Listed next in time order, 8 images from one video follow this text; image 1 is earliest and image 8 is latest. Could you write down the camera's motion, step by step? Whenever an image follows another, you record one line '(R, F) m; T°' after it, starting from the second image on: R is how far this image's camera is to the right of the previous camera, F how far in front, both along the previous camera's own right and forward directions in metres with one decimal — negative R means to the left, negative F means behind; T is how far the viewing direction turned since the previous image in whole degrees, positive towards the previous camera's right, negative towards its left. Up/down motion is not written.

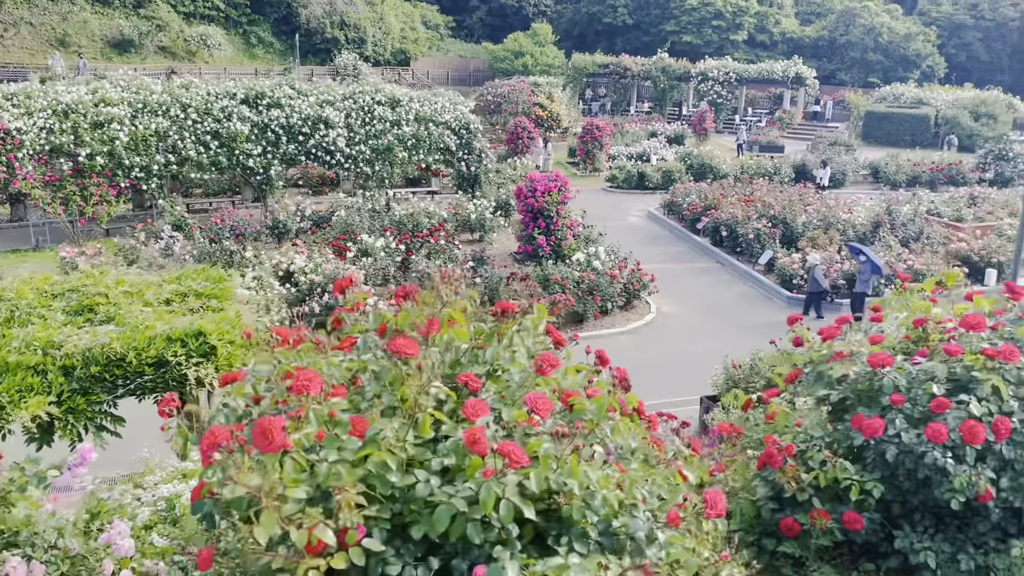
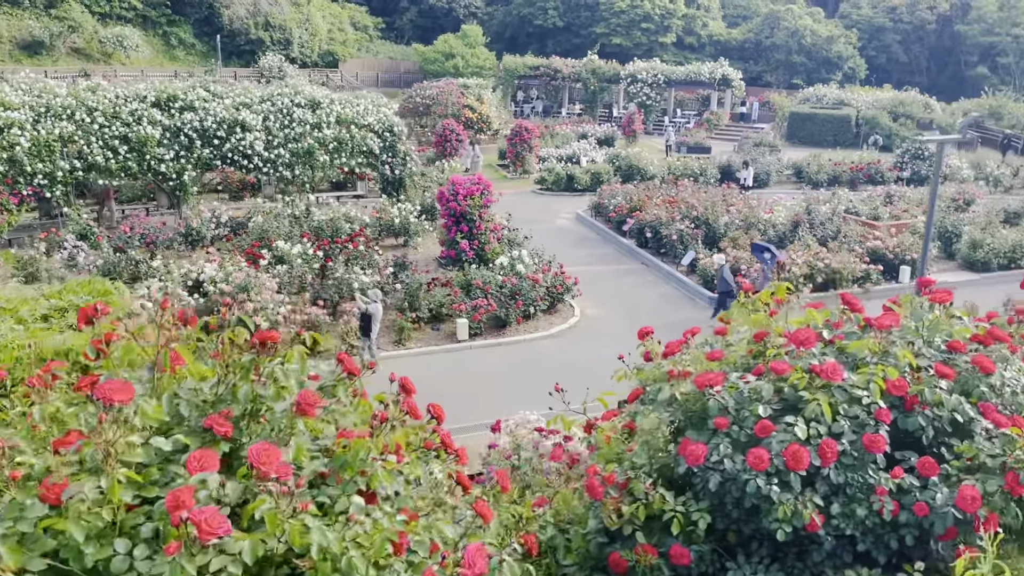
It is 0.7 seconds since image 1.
(+0.3, +0.2) m; +4°
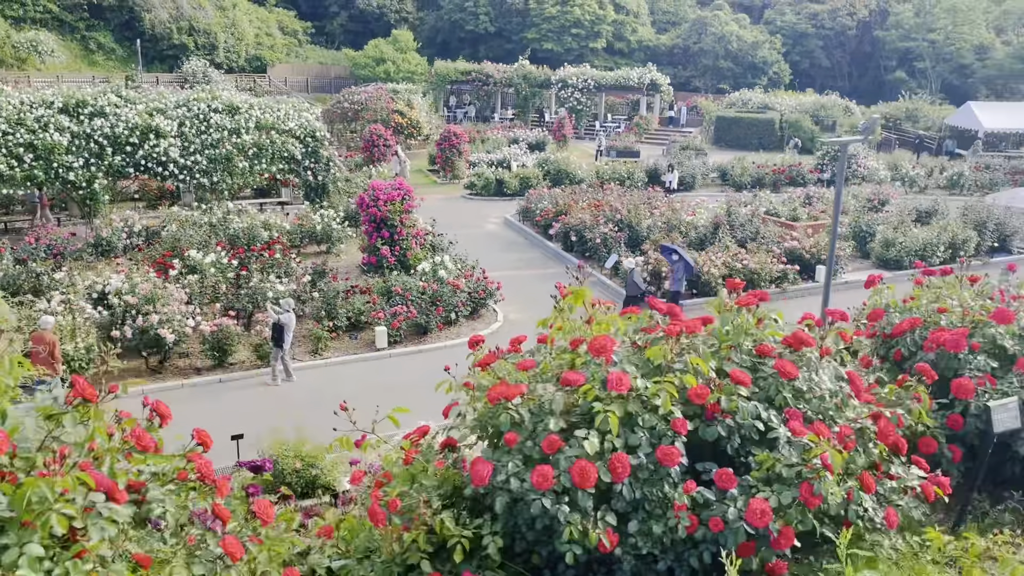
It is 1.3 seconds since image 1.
(+0.3, +0.1) m; +4°
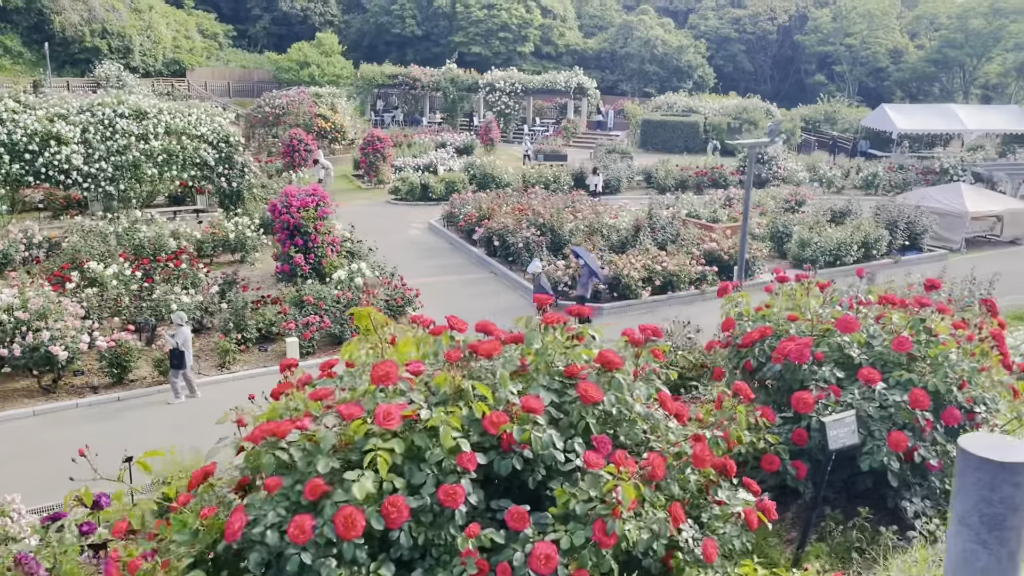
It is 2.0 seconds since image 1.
(+0.3, +0.1) m; +4°
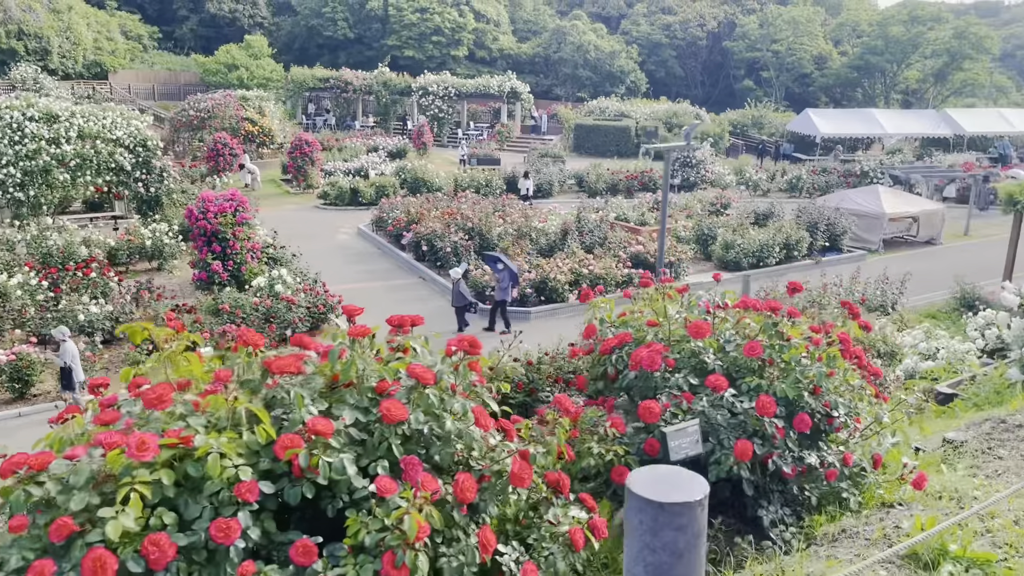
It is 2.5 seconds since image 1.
(+0.2, +0.1) m; +4°
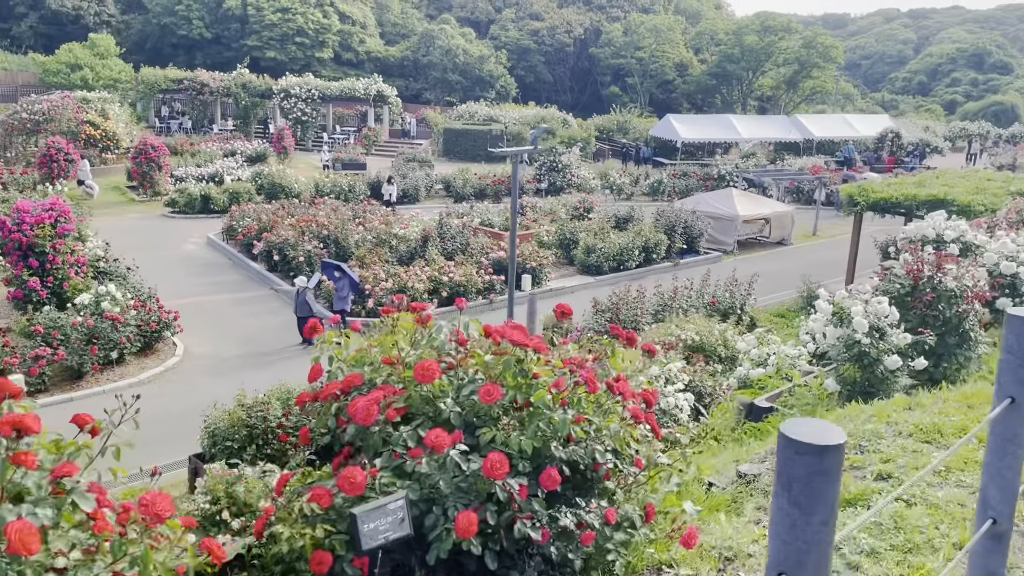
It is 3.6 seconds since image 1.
(+0.4, +0.3) m; +8°
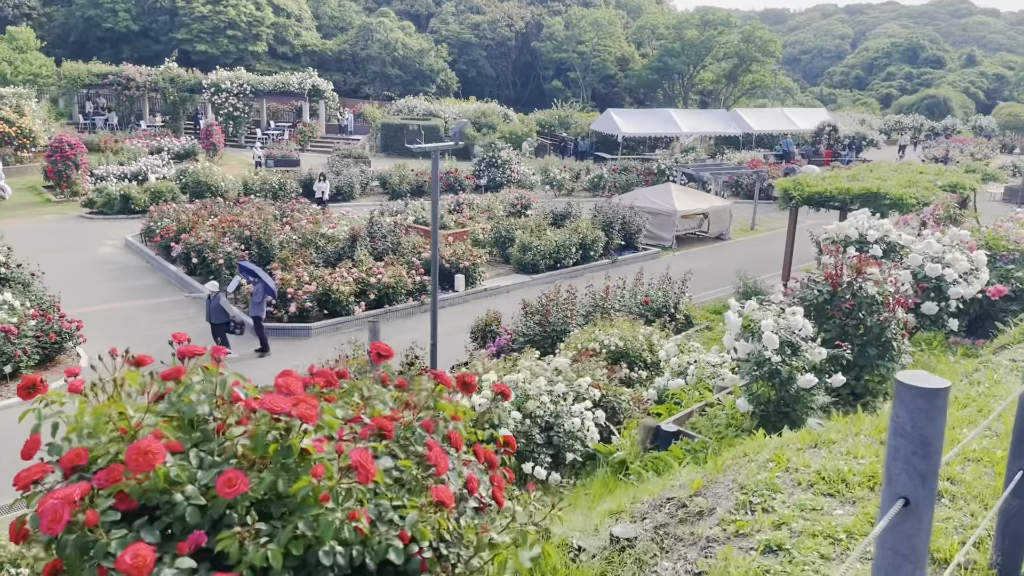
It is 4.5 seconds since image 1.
(+0.3, +0.4) m; +3°
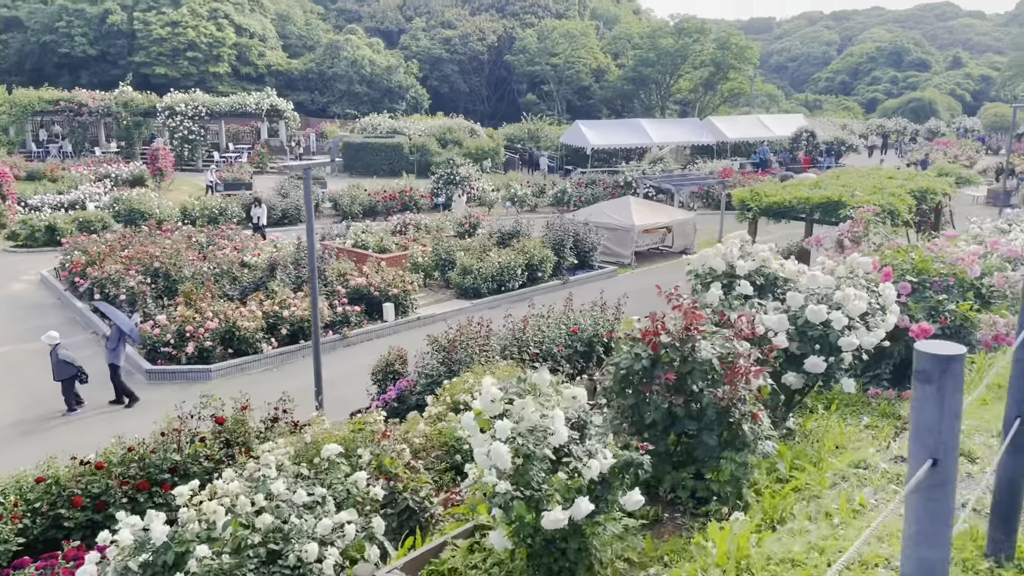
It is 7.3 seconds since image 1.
(+0.9, +1.0) m; 0°
